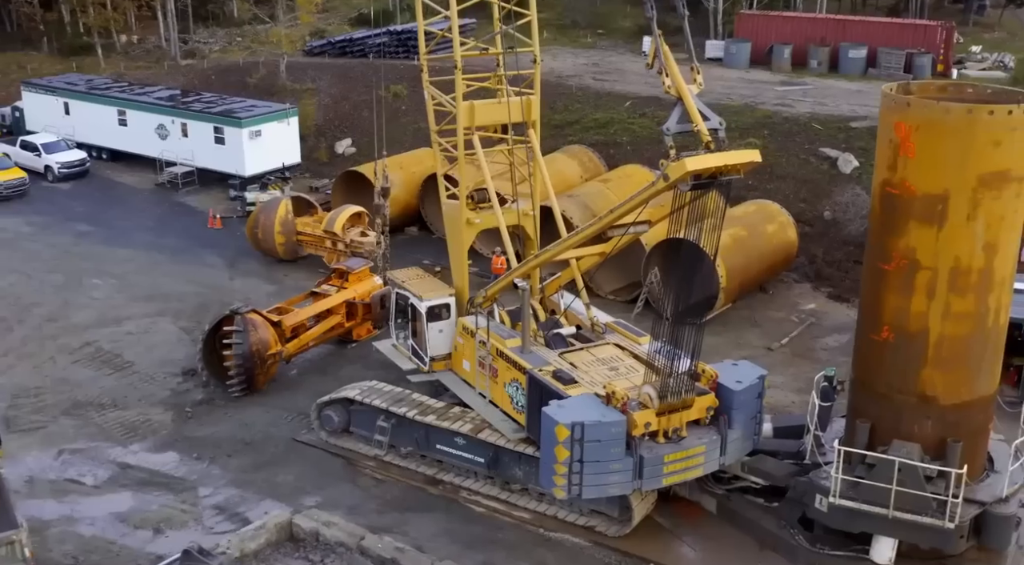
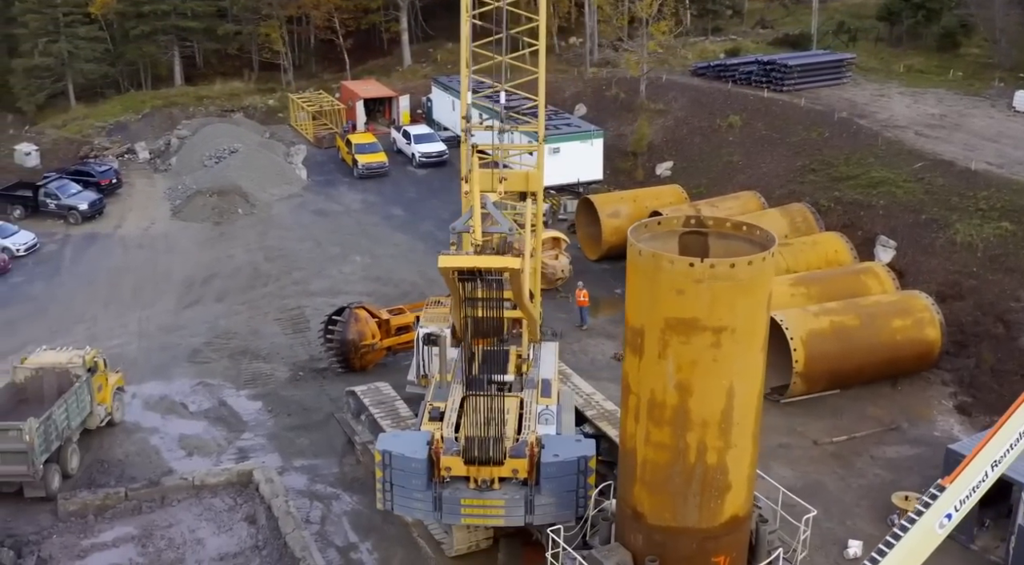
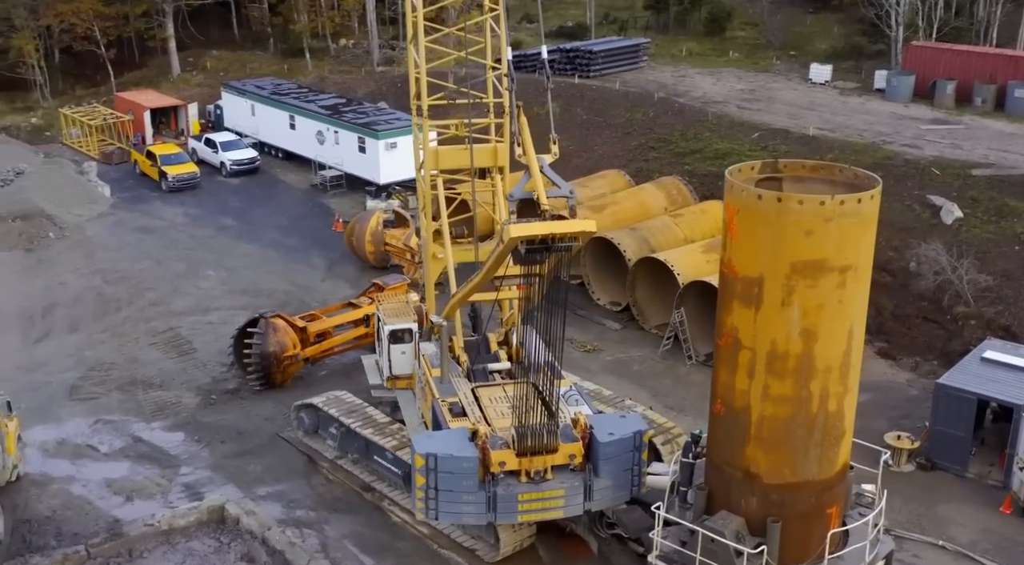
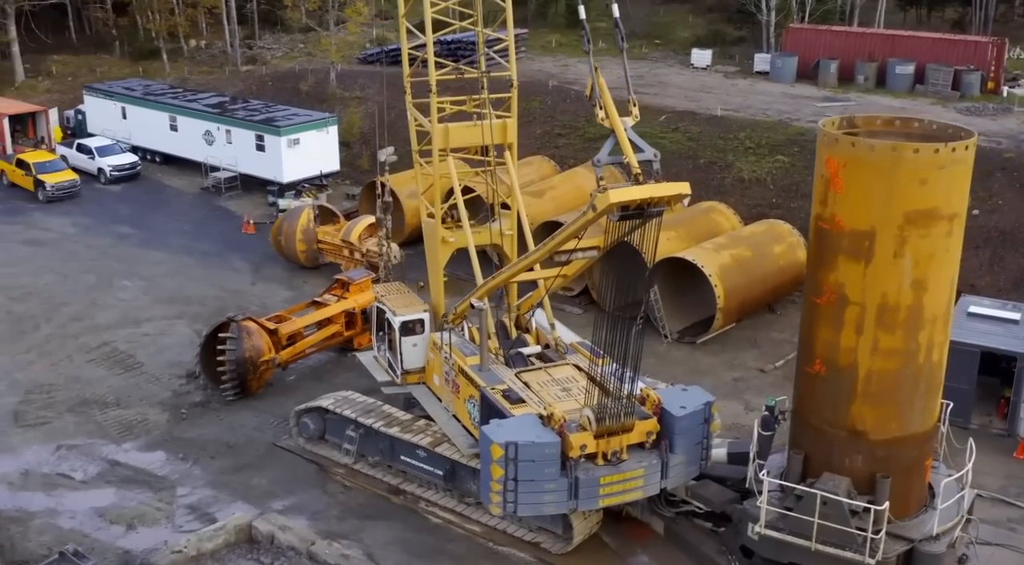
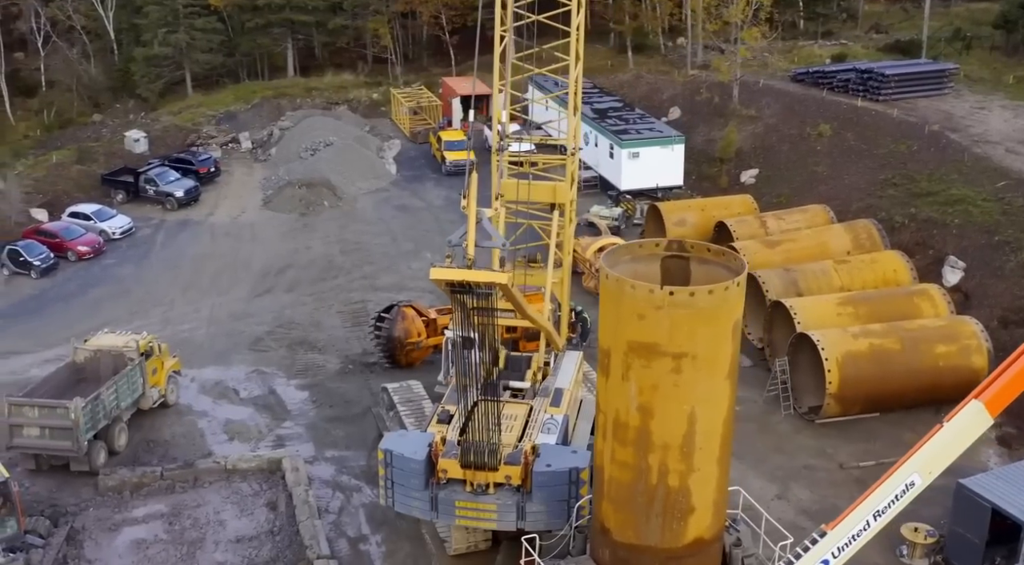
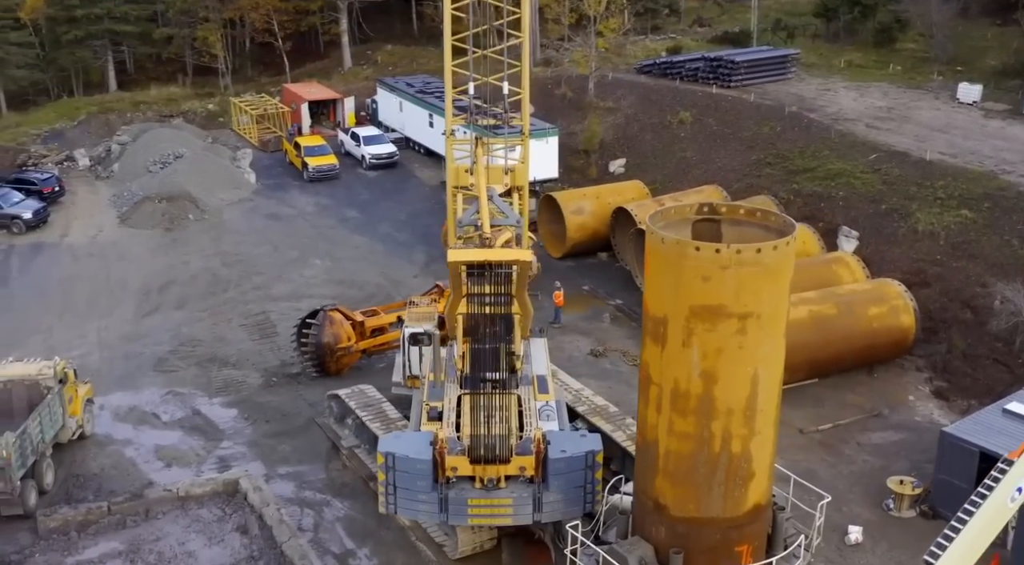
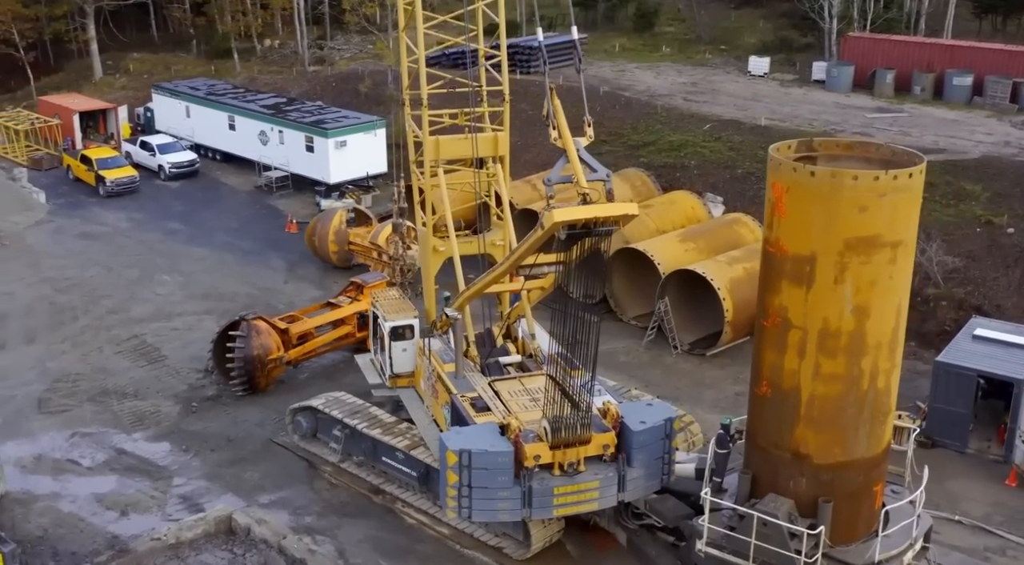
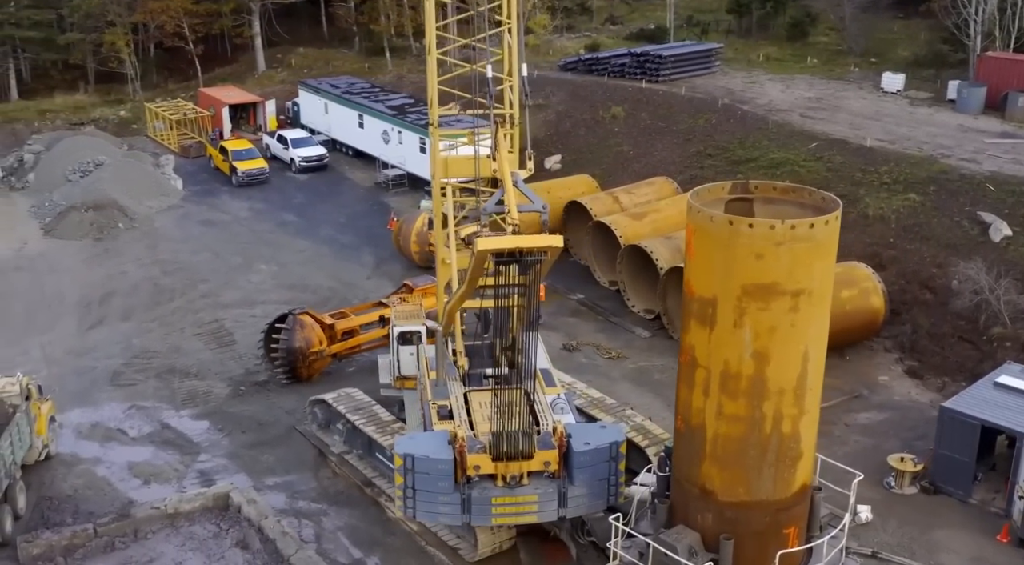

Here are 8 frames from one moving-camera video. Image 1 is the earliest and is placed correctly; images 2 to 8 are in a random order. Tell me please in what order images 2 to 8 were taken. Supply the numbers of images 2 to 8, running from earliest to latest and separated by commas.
4, 7, 3, 8, 6, 2, 5
